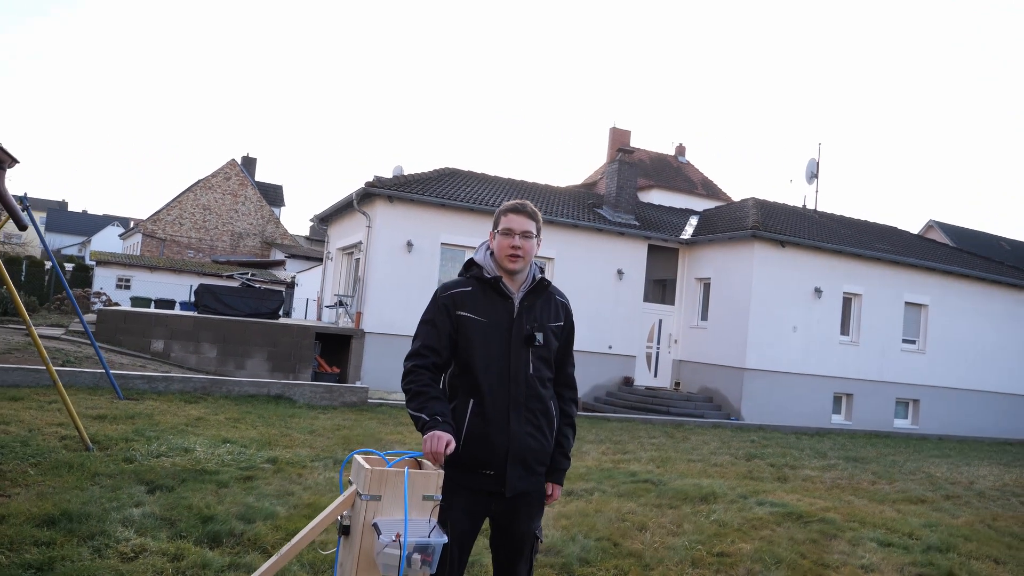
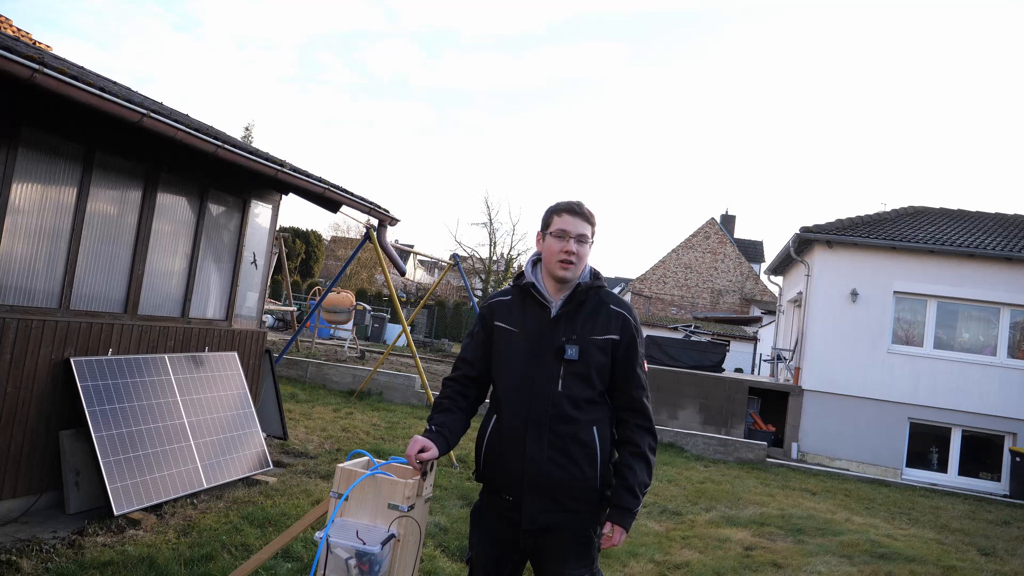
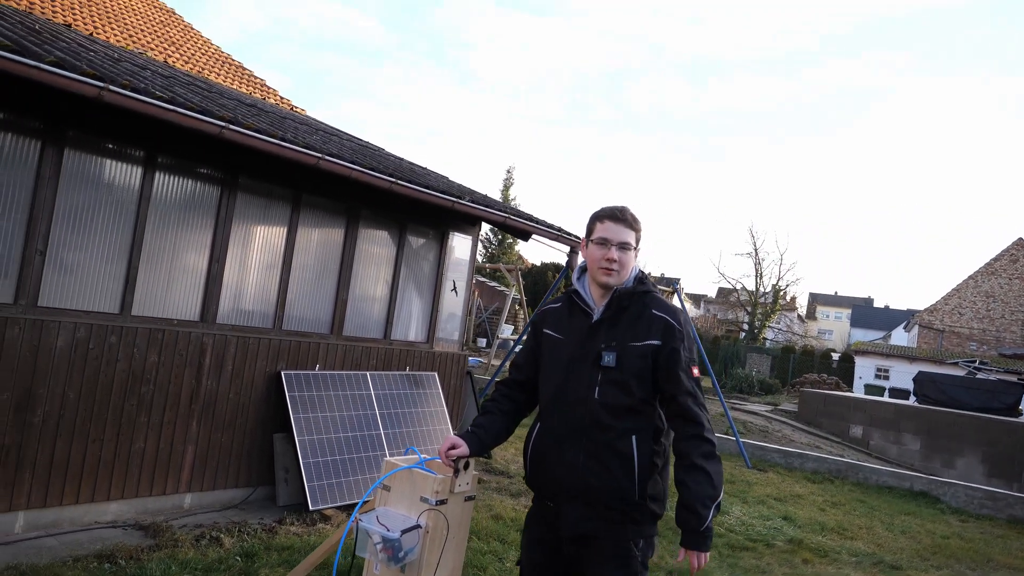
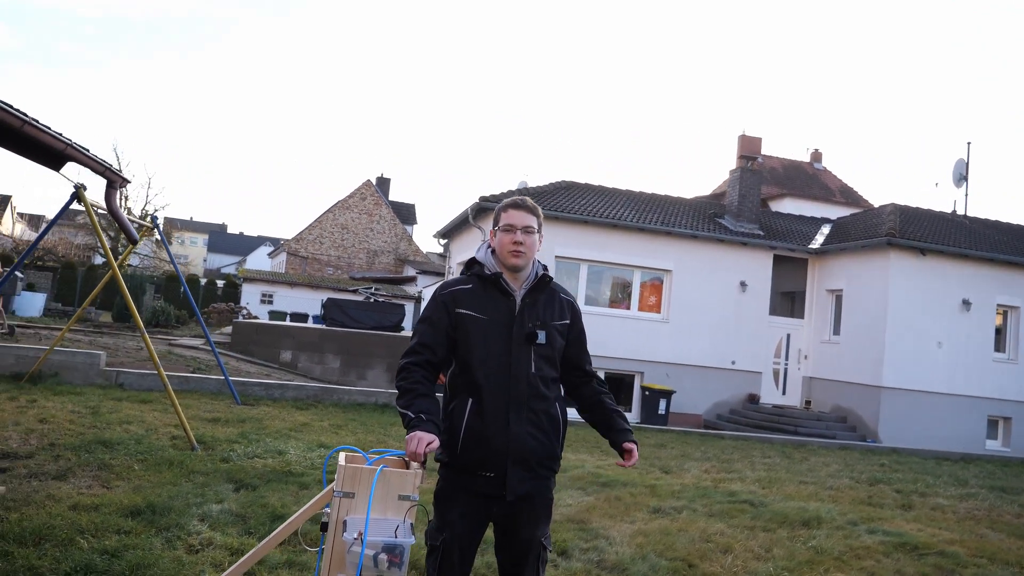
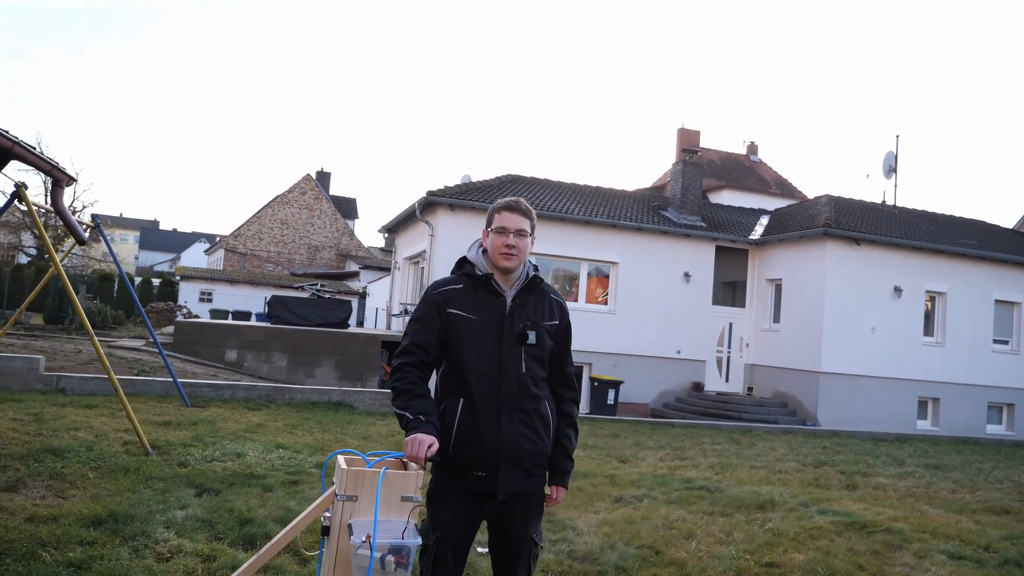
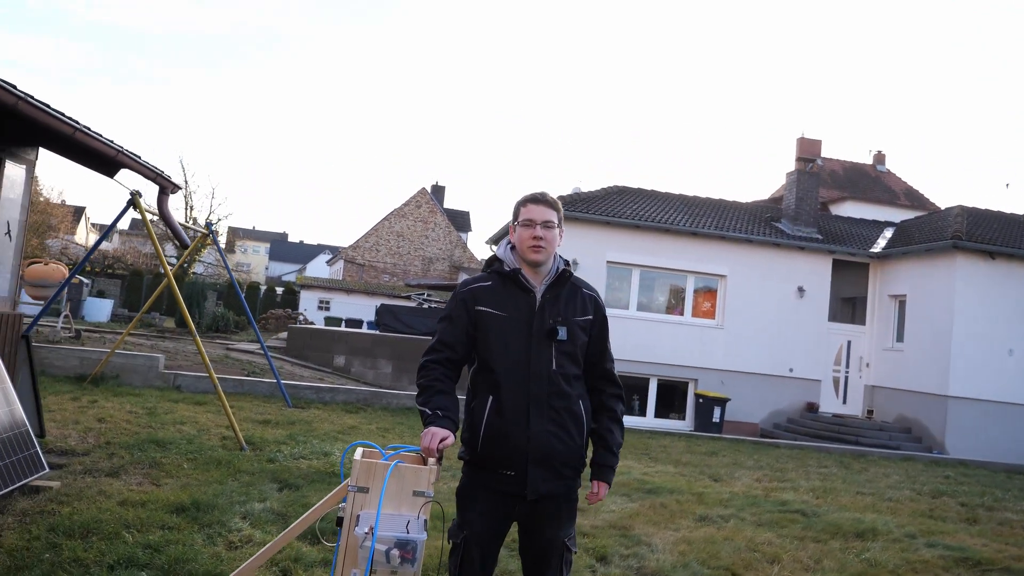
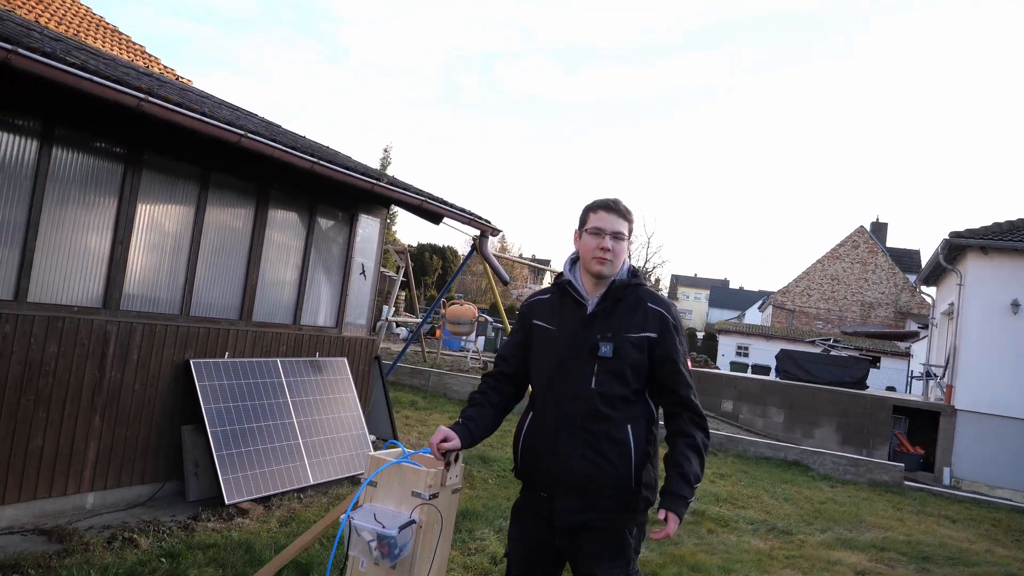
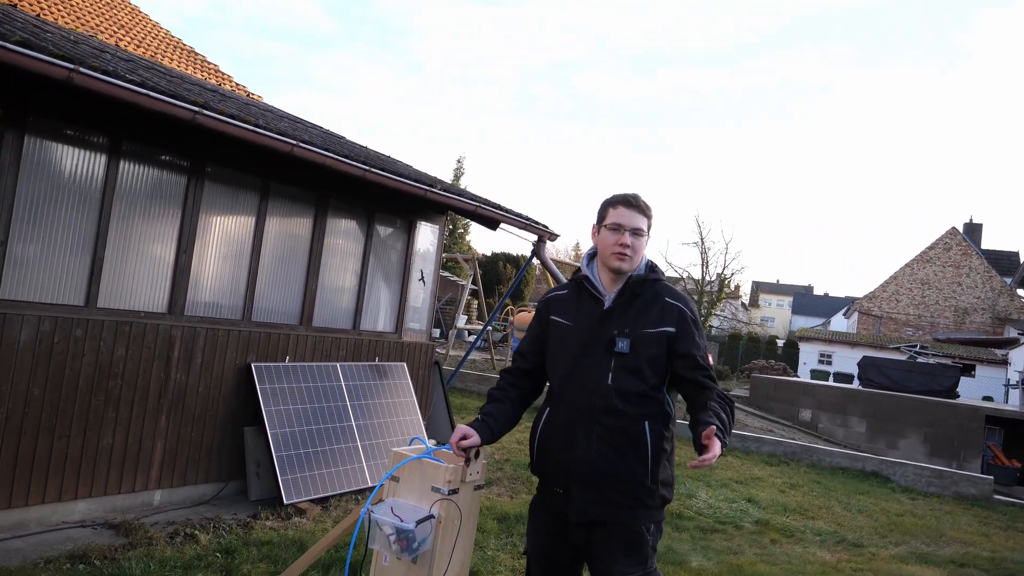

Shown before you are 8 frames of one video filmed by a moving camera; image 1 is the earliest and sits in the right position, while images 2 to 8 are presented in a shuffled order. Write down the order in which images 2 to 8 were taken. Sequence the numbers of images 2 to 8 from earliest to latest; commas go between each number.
5, 4, 6, 2, 7, 8, 3
